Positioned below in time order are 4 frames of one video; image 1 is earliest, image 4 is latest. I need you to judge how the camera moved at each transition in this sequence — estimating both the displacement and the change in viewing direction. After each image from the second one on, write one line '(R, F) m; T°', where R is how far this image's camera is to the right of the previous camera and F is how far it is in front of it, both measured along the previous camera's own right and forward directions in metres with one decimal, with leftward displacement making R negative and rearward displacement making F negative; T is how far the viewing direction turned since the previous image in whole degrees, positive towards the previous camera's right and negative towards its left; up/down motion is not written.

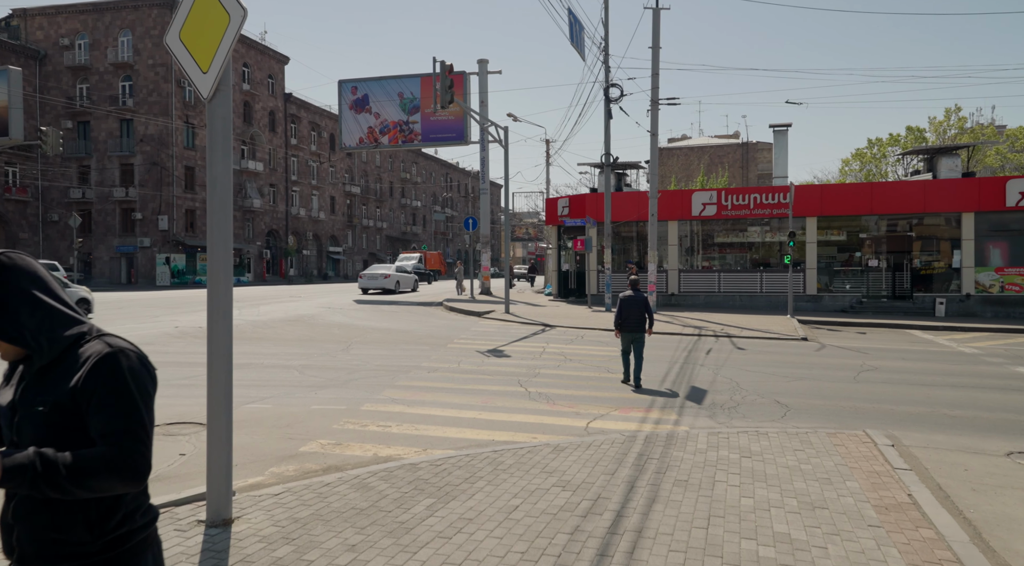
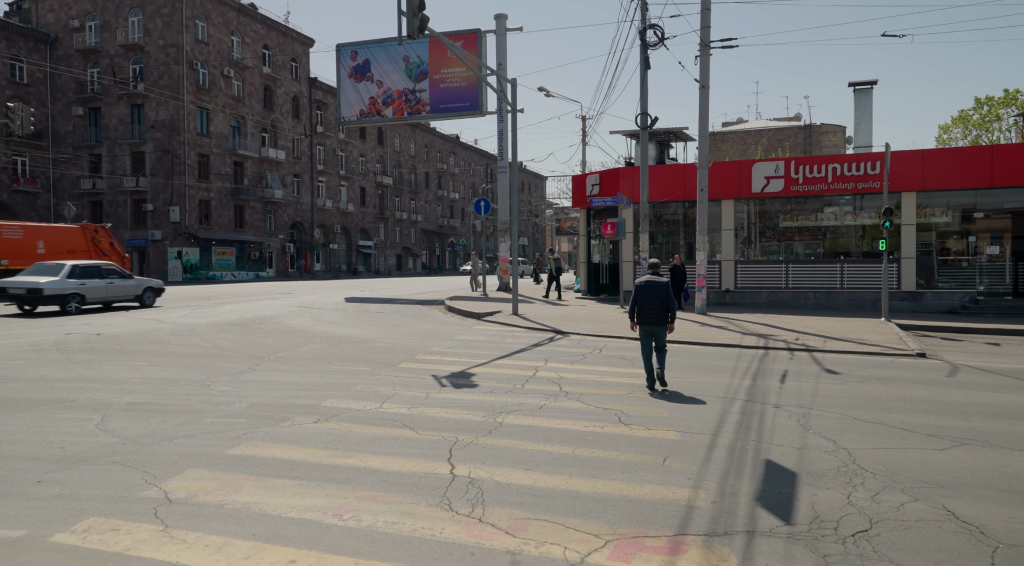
(+1.0, +5.0) m; -4°
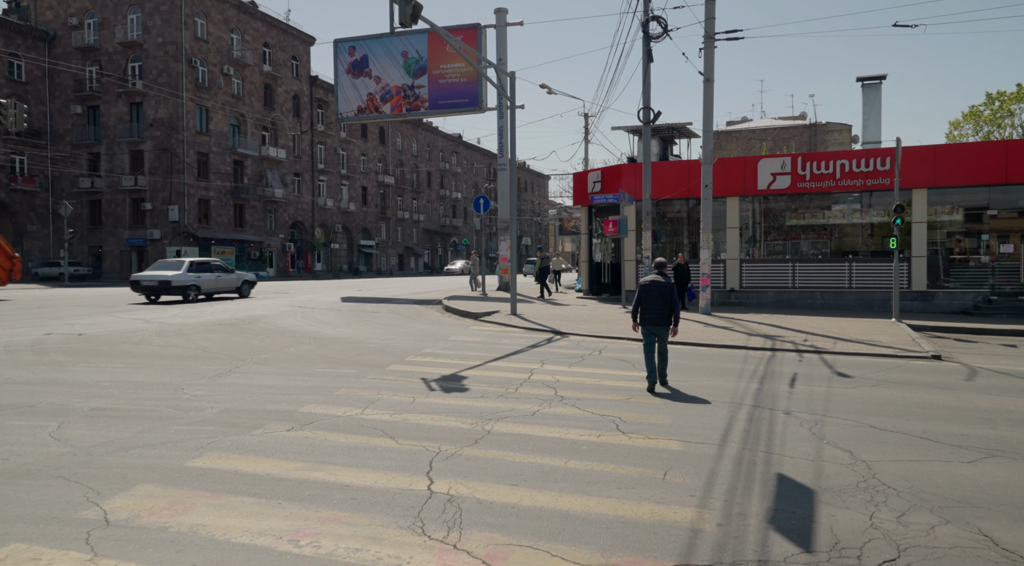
(+0.1, +0.5) m; 0°
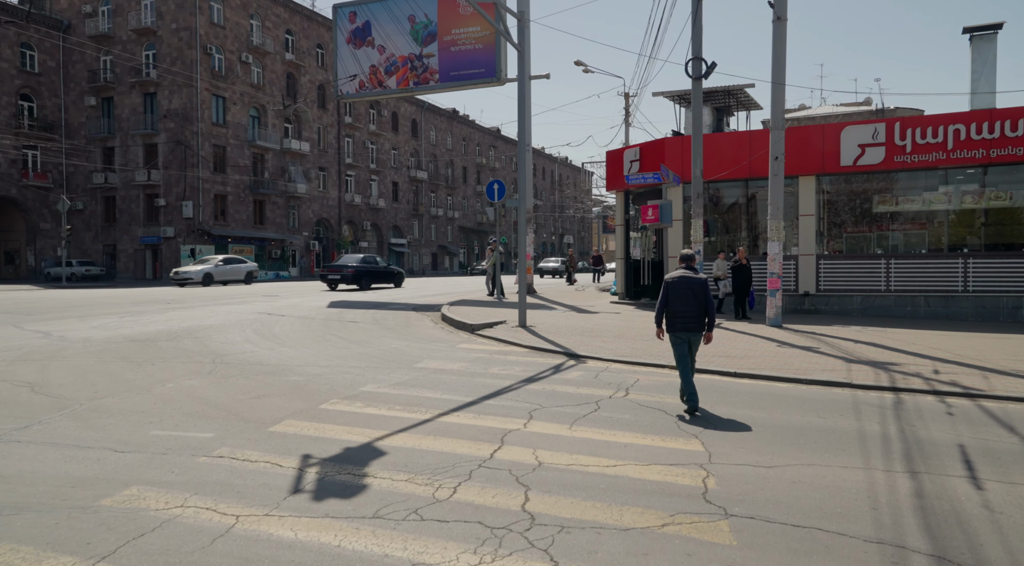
(+0.7, +4.2) m; -4°
